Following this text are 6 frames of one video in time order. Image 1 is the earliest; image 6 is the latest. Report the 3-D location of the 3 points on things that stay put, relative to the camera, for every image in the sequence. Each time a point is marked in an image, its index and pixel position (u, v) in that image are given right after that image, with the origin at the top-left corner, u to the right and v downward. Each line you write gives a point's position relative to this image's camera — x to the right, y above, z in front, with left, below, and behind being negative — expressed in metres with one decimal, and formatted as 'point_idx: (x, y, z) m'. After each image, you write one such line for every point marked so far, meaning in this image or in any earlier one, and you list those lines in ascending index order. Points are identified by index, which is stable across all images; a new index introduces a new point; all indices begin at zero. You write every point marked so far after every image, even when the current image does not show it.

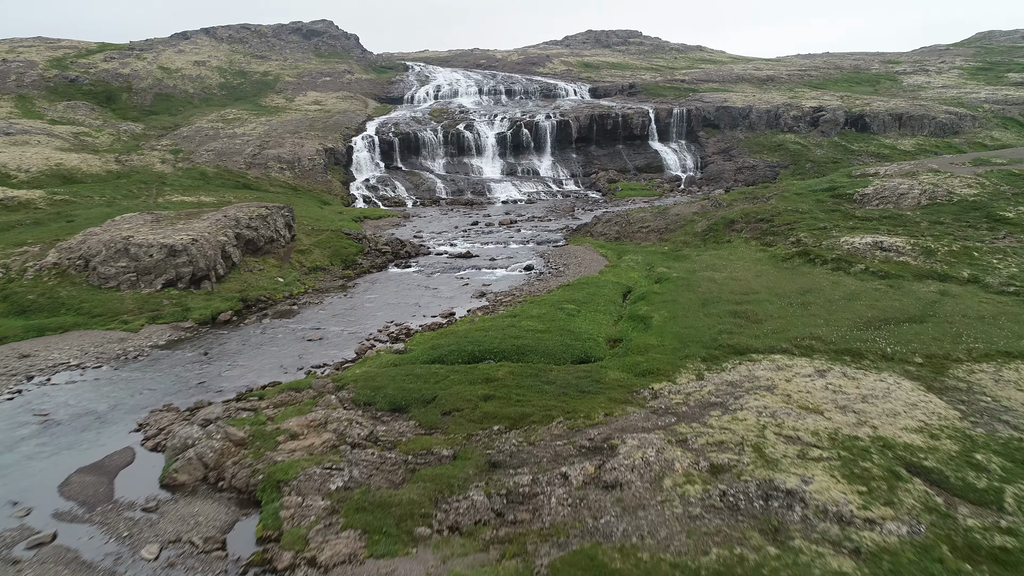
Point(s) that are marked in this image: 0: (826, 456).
0: (+7.3, -3.9, +16.9) m
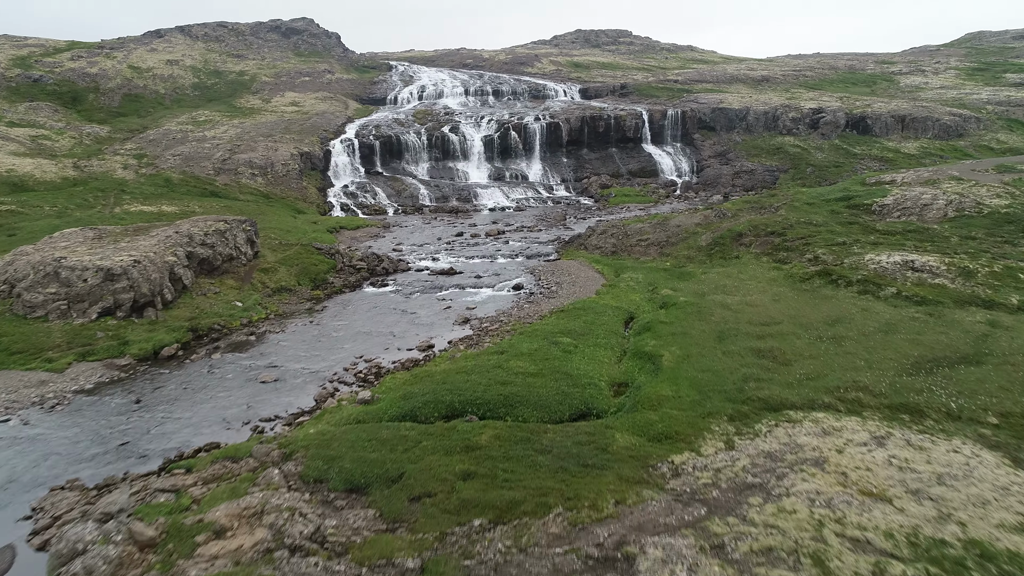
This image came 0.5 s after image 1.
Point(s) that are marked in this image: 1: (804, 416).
0: (+7.0, -5.0, +12.8) m
1: (+7.6, -3.3, +18.9) m
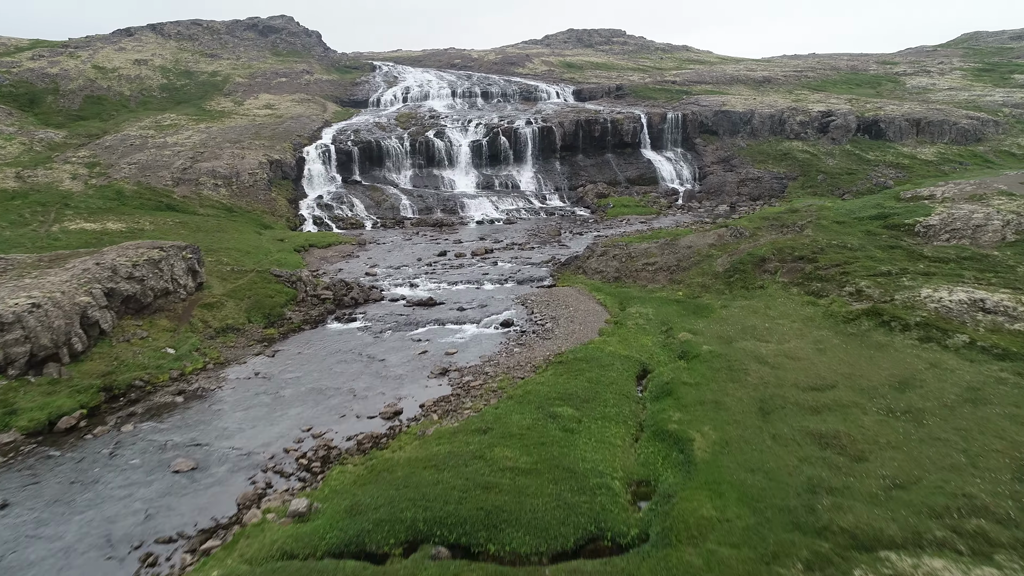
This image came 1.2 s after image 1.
0: (+6.8, -6.7, +7.0) m
1: (+7.3, -5.0, +13.2) m
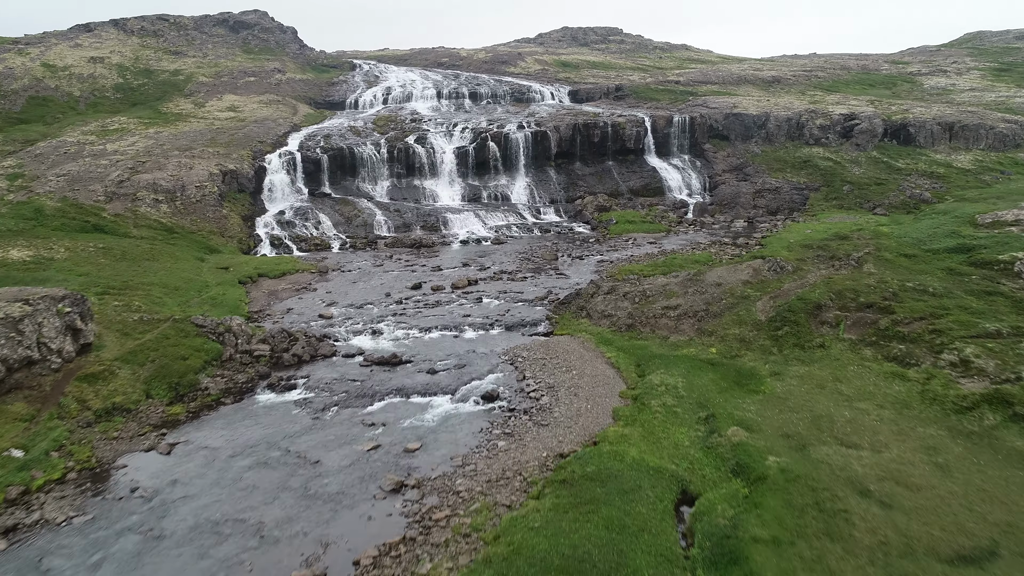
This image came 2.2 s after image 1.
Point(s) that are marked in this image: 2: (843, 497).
0: (+6.5, -8.9, -1.1) m
1: (+6.9, -7.2, +5.0) m
2: (+7.5, -4.8, +16.7) m
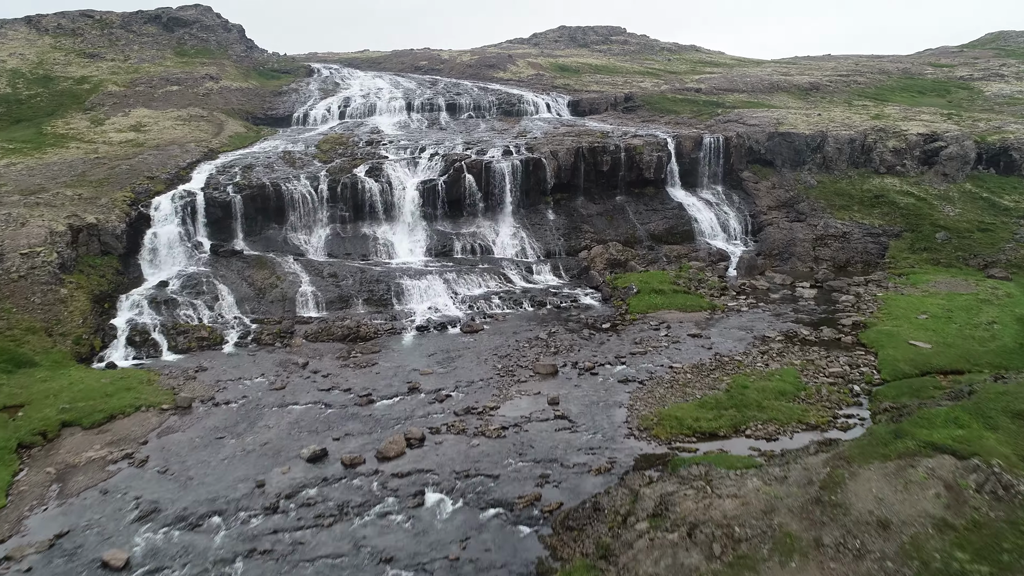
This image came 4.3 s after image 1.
0: (+5.6, -14.5, -18.3) m
1: (+6.0, -12.8, -12.2) m
2: (+6.6, -10.4, -0.5) m
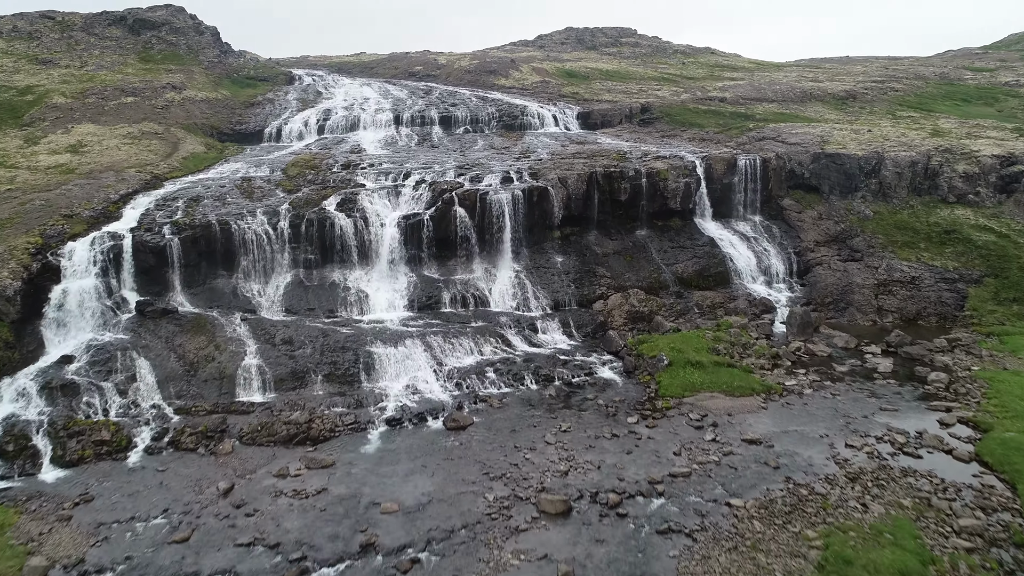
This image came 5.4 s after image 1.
0: (+5.1, -17.9, -27.3) m
1: (+5.6, -16.2, -21.2) m
2: (+6.2, -13.8, -9.5) m
